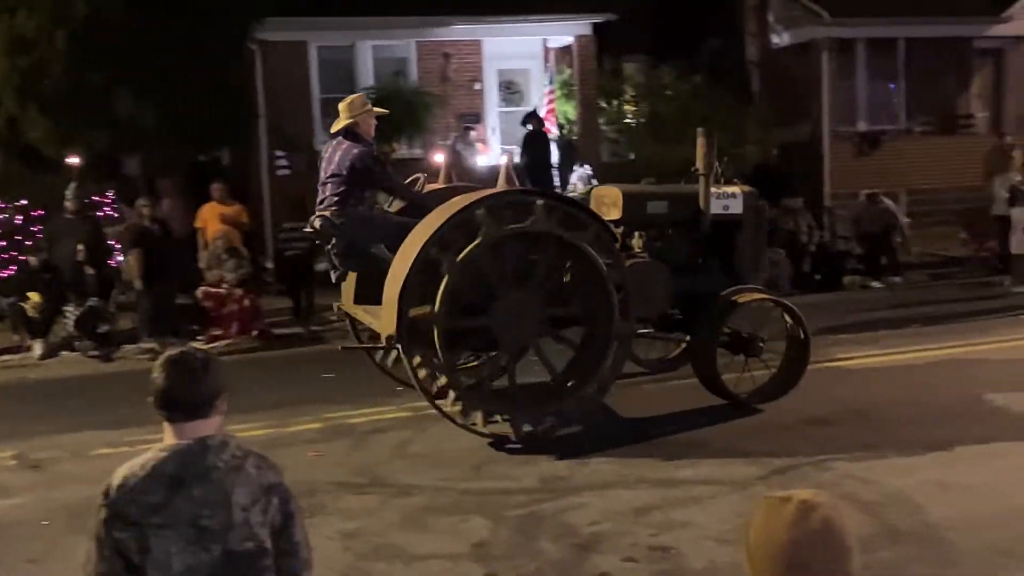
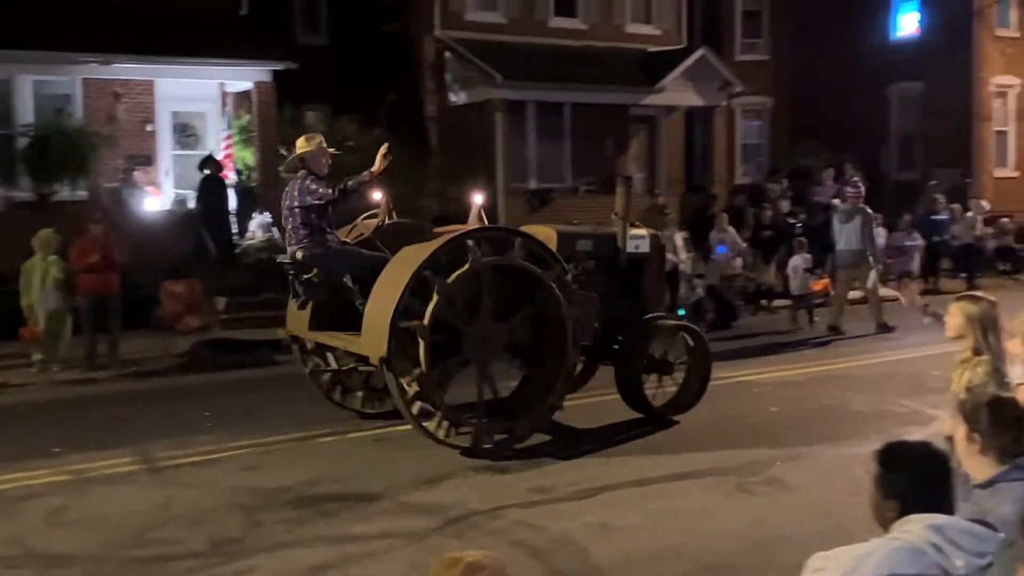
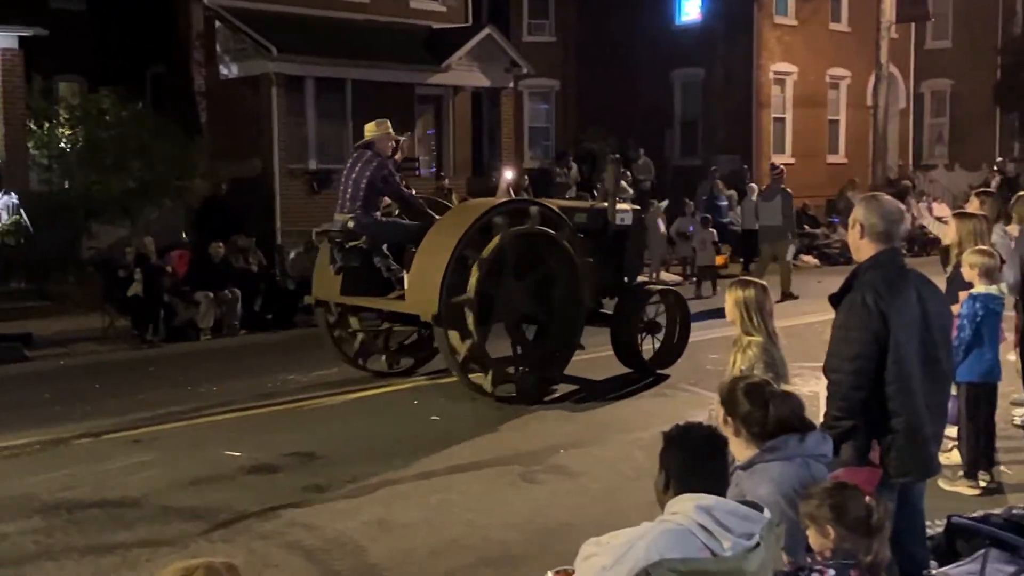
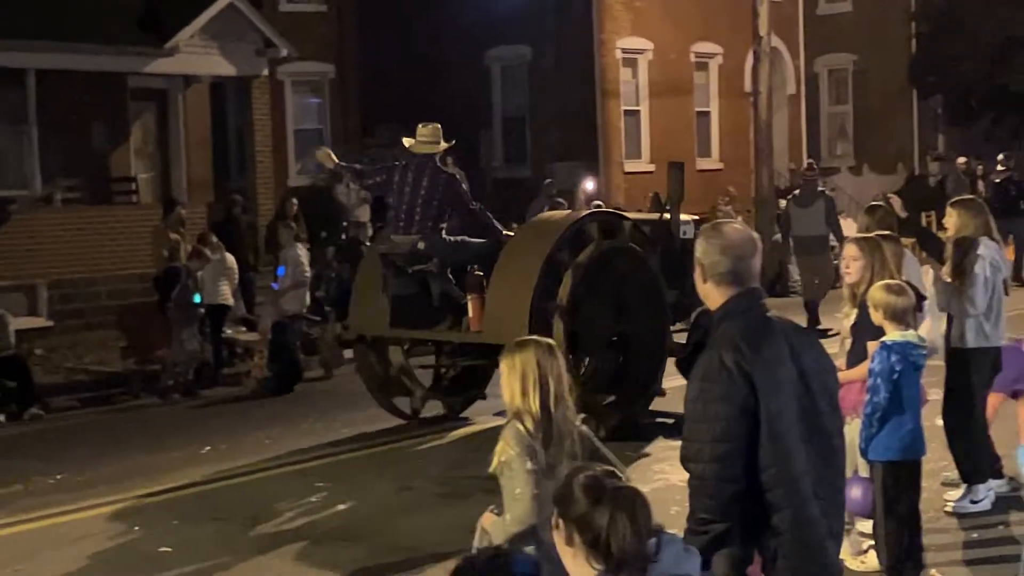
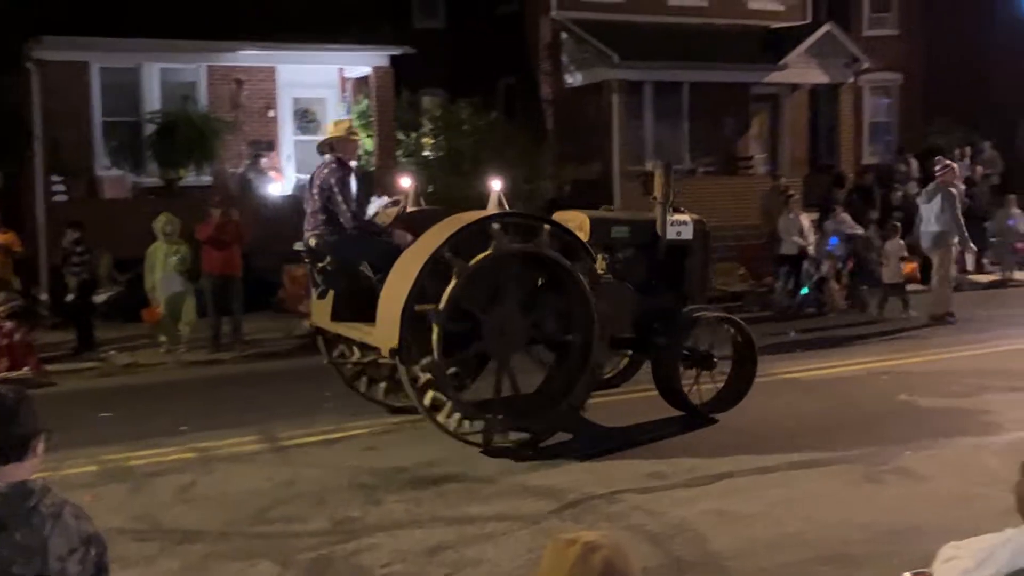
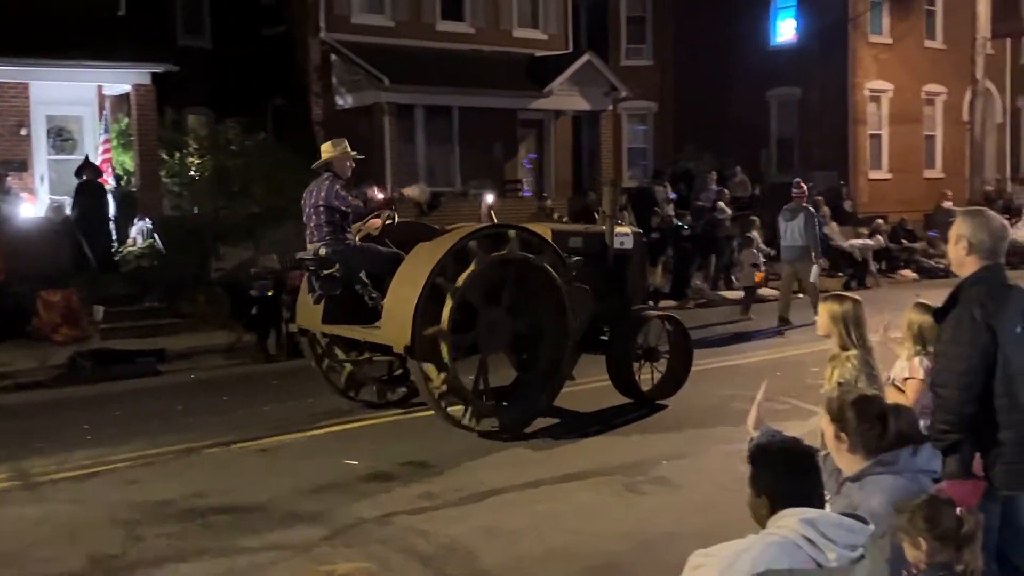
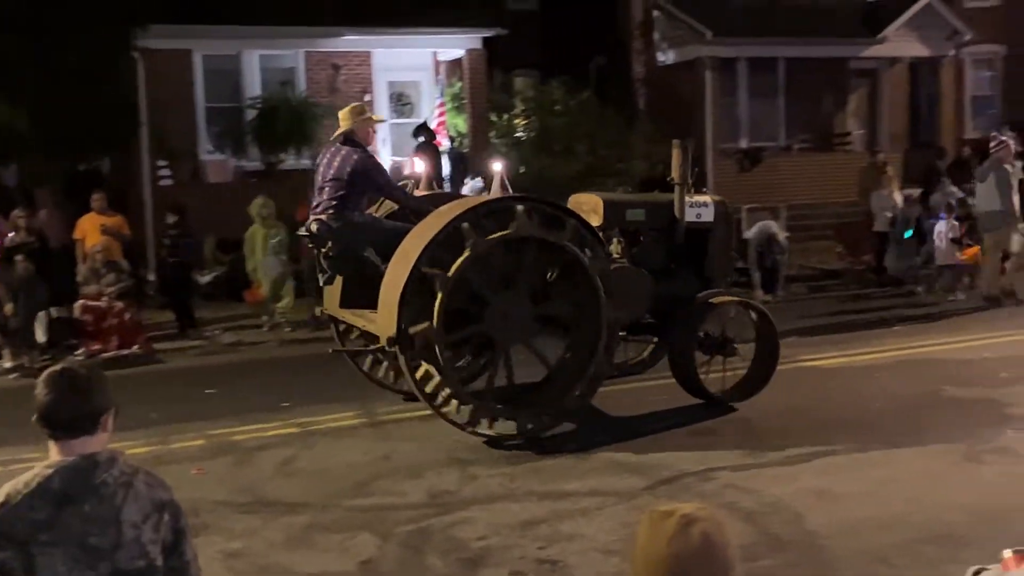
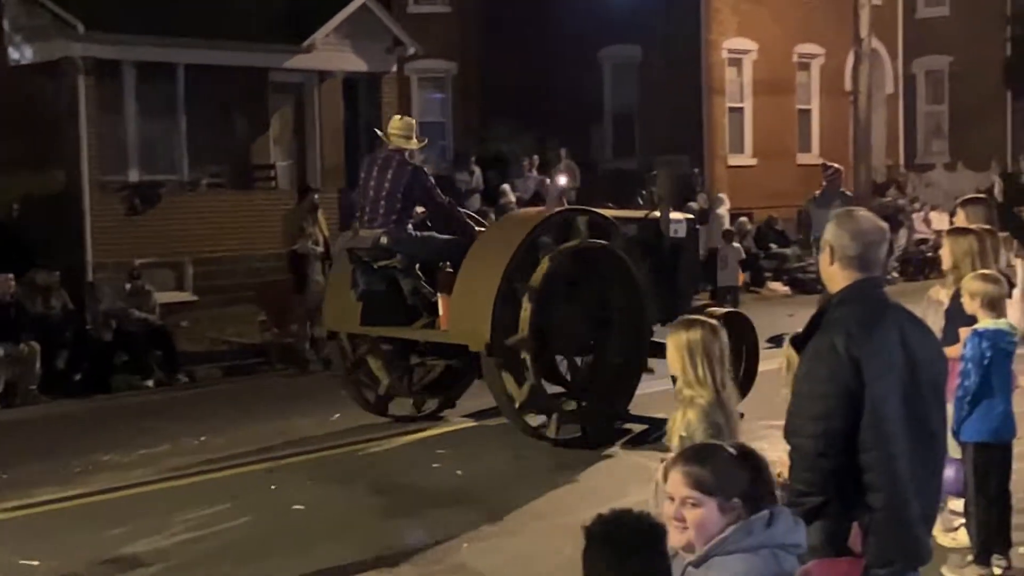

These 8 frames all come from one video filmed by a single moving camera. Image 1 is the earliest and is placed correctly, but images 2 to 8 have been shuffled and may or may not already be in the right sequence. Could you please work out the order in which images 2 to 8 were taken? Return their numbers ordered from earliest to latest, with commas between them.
7, 5, 2, 6, 3, 8, 4
